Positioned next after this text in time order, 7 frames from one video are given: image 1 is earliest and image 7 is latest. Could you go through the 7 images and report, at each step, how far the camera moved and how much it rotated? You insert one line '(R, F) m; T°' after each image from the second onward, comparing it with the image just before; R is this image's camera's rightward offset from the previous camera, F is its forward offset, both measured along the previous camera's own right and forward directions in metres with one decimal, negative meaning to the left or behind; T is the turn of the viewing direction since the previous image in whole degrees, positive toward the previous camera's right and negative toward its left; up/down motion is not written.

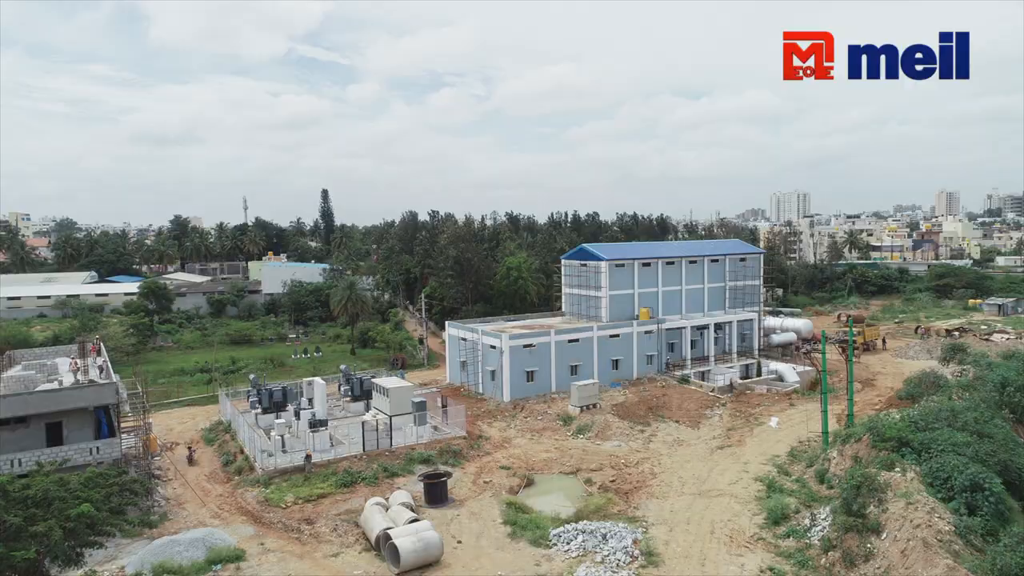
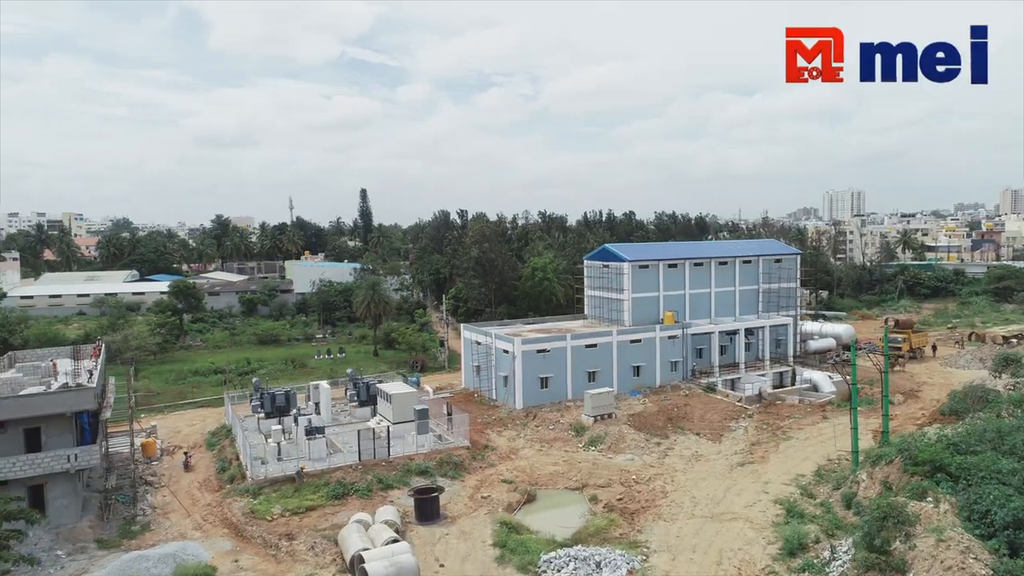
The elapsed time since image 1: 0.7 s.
(+1.4, +1.5) m; -4°
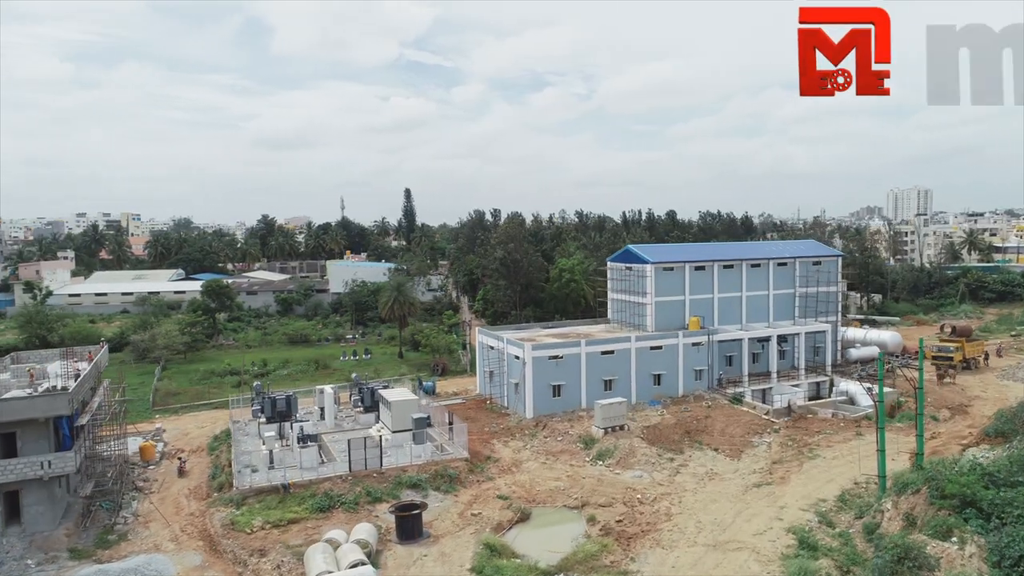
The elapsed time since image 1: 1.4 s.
(+1.7, +1.5) m; -4°
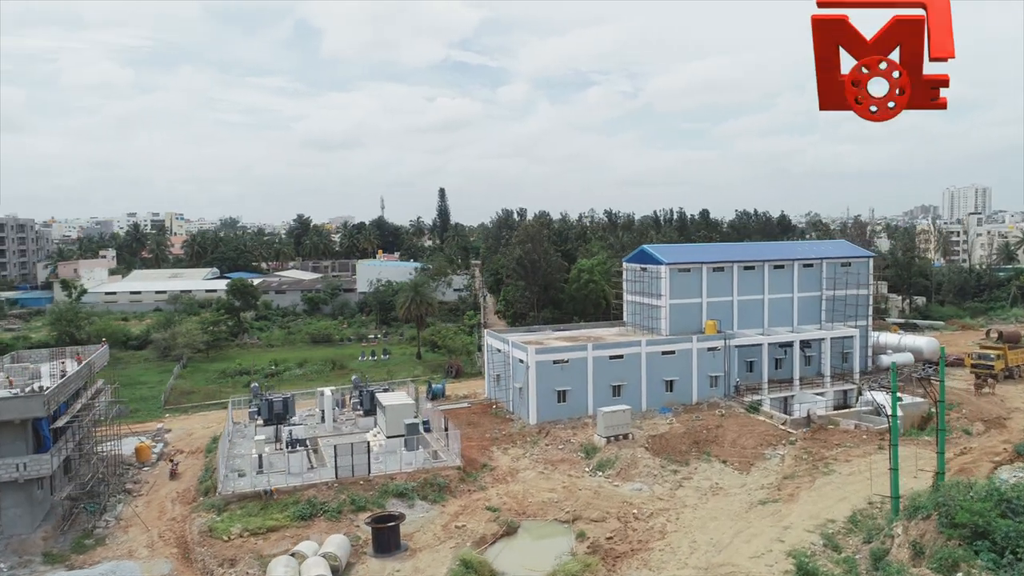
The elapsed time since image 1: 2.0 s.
(+1.6, +1.0) m; -3°
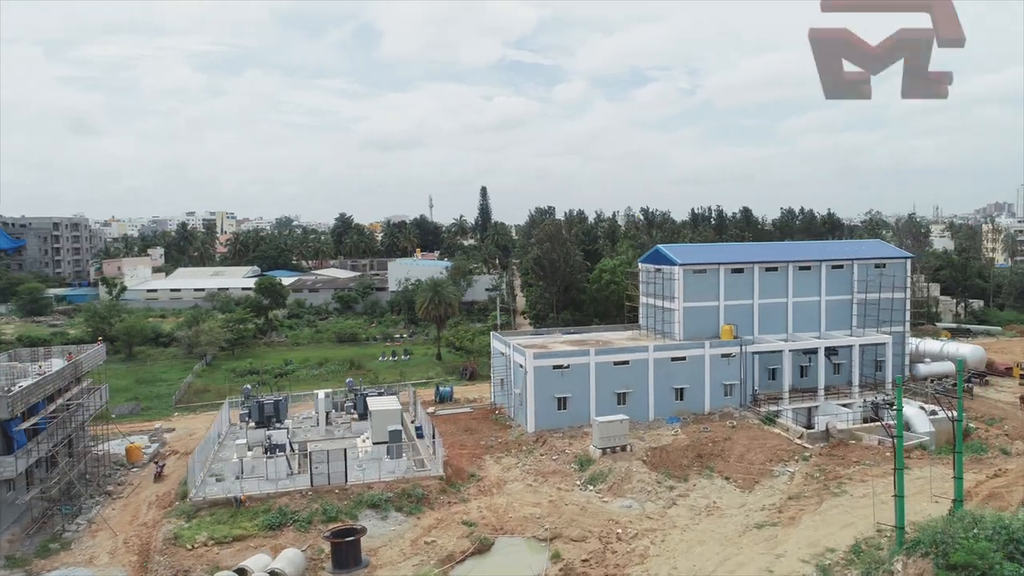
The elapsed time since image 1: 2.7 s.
(+2.1, +1.3) m; -4°
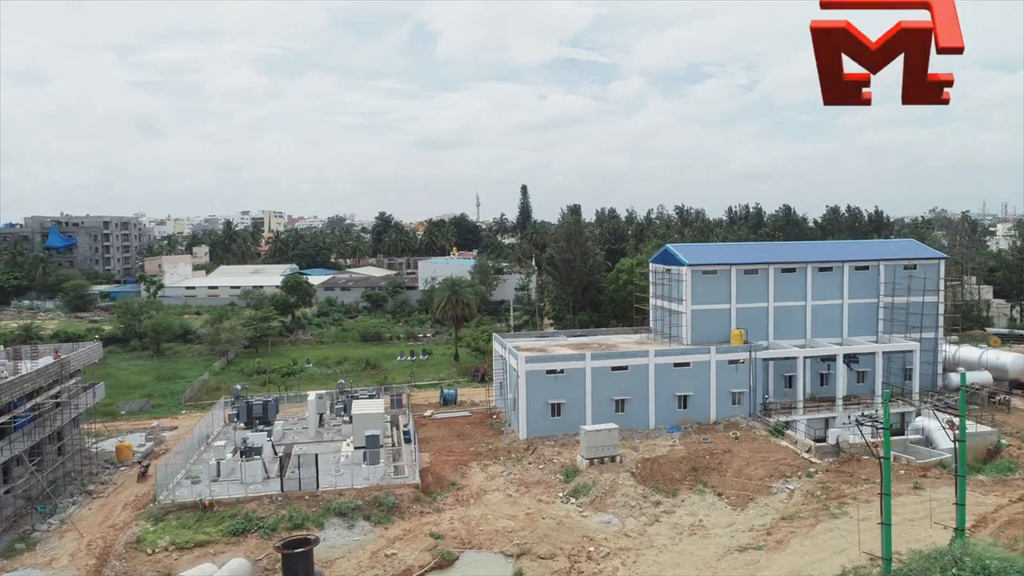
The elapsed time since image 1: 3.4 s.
(+2.2, +1.1) m; -4°
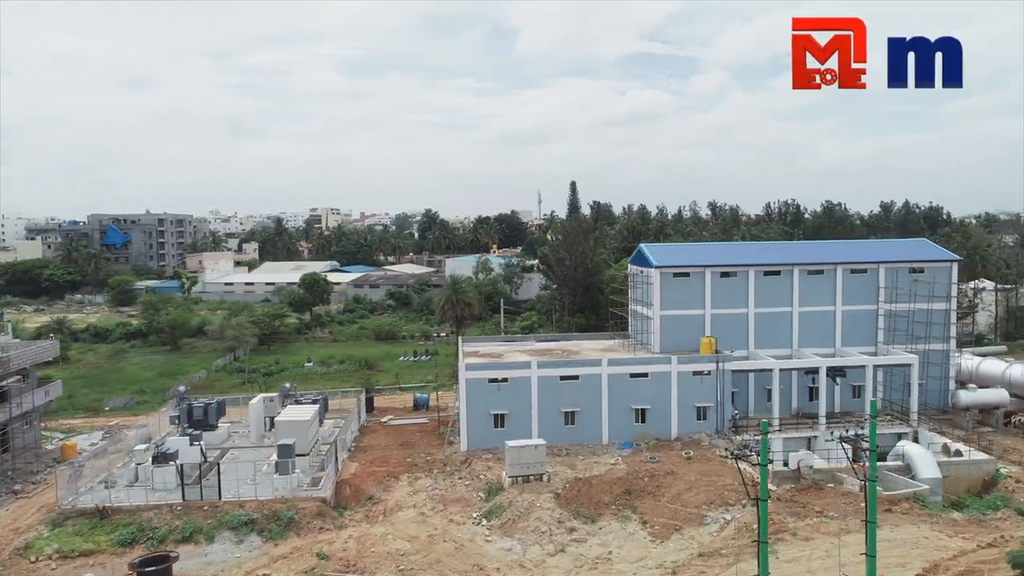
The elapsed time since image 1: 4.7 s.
(+4.6, +1.8) m; -6°
